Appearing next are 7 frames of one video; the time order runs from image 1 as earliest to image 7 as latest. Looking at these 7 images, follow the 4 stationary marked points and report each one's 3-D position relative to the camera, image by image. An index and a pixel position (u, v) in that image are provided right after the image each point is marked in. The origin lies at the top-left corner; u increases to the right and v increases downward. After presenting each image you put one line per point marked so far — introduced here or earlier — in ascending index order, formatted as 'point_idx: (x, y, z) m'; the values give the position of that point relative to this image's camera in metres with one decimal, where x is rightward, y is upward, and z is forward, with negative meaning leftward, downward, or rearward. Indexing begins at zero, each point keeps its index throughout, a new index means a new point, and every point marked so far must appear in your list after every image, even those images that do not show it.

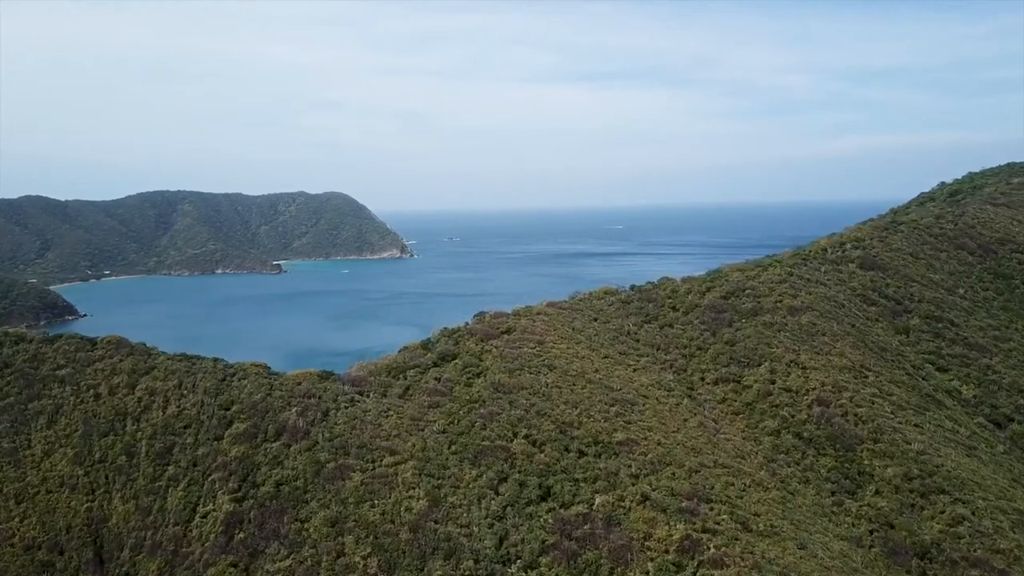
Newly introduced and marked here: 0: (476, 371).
0: (-1.0, -2.3, +17.7) m
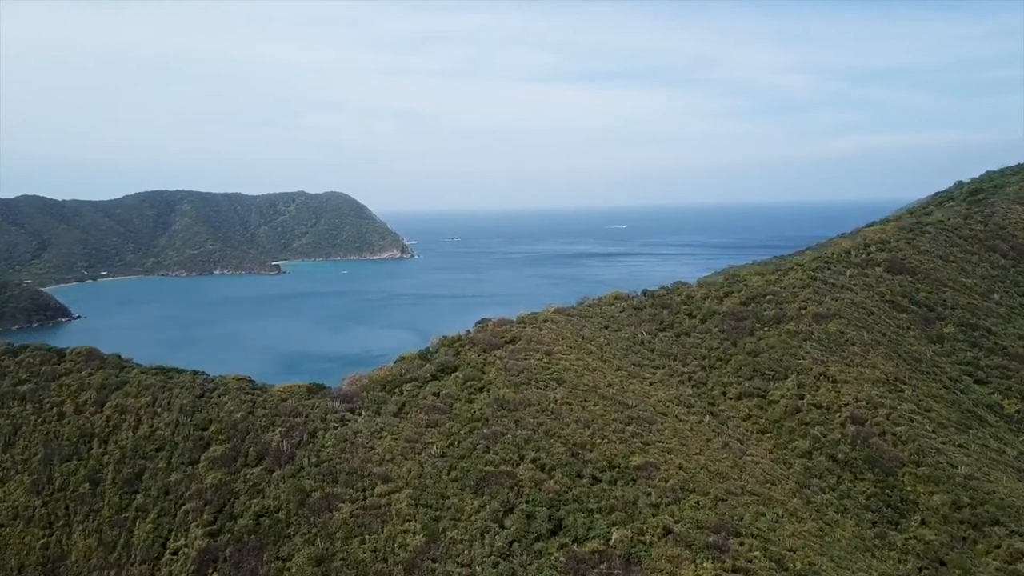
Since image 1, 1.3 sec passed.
0: (-0.8, -2.4, +16.3) m
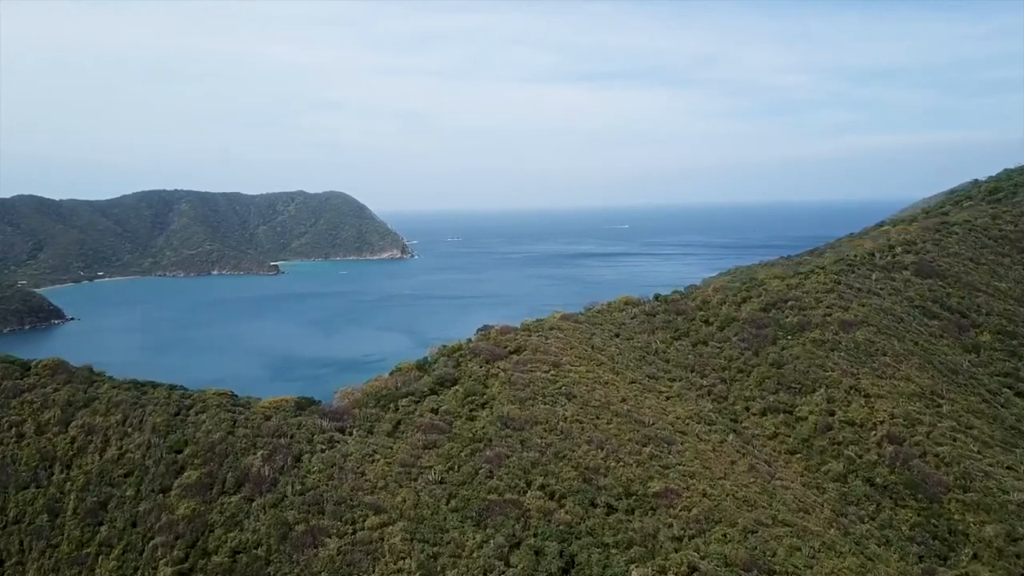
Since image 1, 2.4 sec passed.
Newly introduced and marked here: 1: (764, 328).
0: (-0.7, -2.6, +14.9) m
1: (+7.0, -1.1, +18.4) m
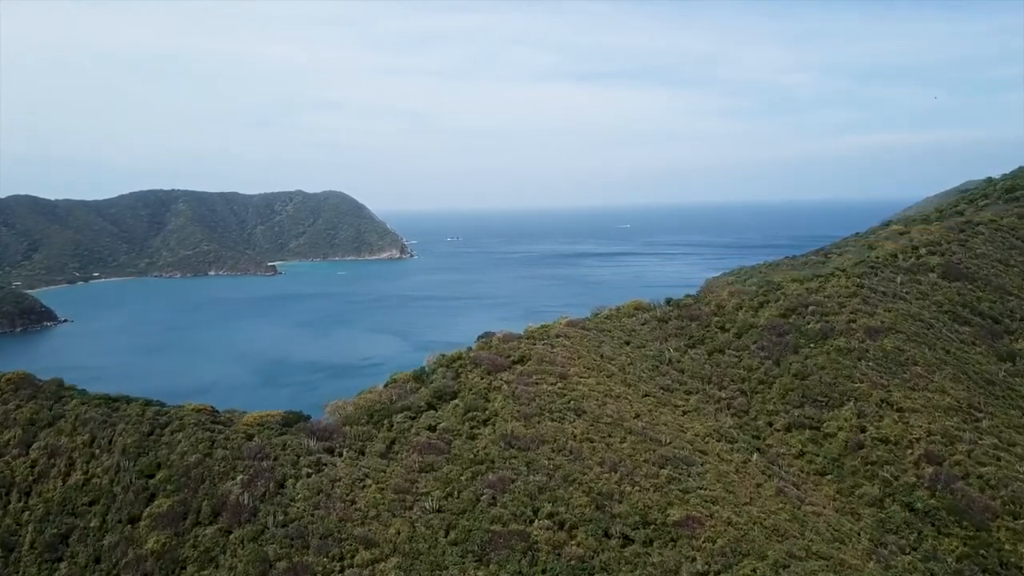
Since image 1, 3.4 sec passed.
0: (-0.6, -2.7, +13.8) m
1: (+7.1, -1.2, +17.3) m
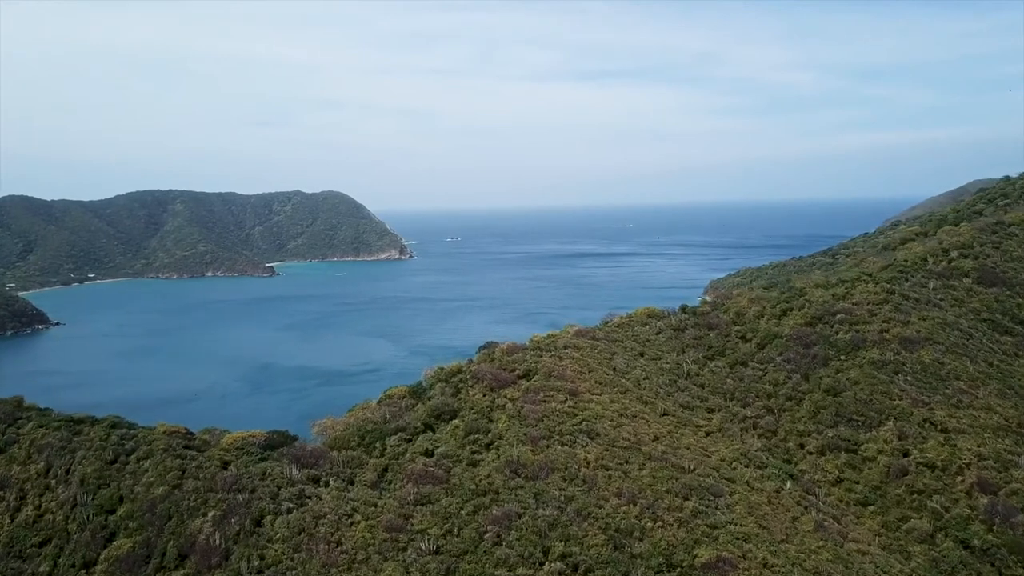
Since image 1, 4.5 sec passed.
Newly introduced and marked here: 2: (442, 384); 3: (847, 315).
0: (-0.5, -2.9, +12.4) m
1: (+7.2, -1.4, +15.9) m
2: (-1.6, -2.1, +14.8) m
3: (+8.5, -0.7, +16.9) m
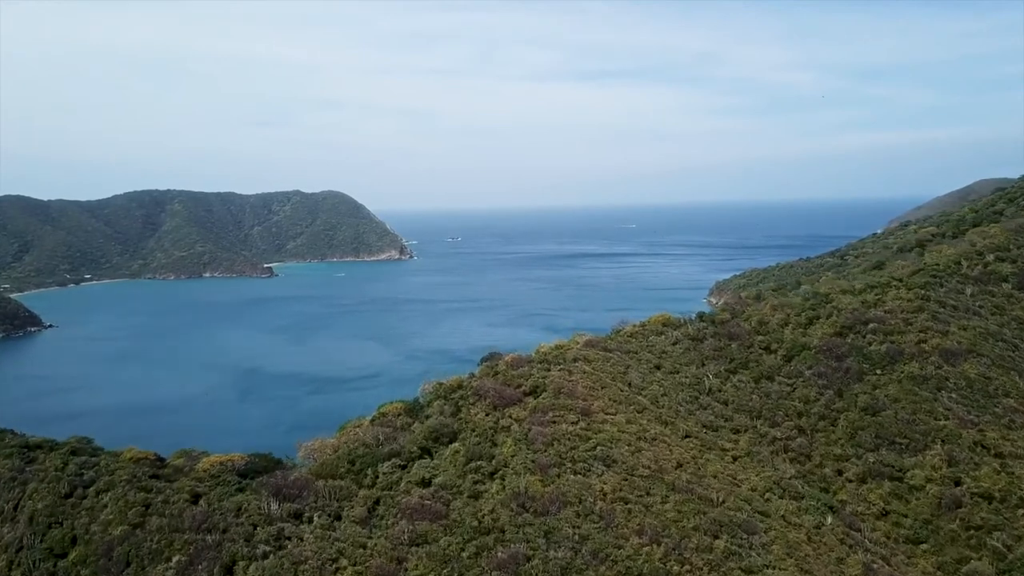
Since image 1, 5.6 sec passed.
0: (-0.4, -3.0, +11.1) m
1: (+7.3, -1.6, +14.6) m
2: (-1.4, -2.3, +13.5) m
3: (+8.6, -0.9, +15.6) m
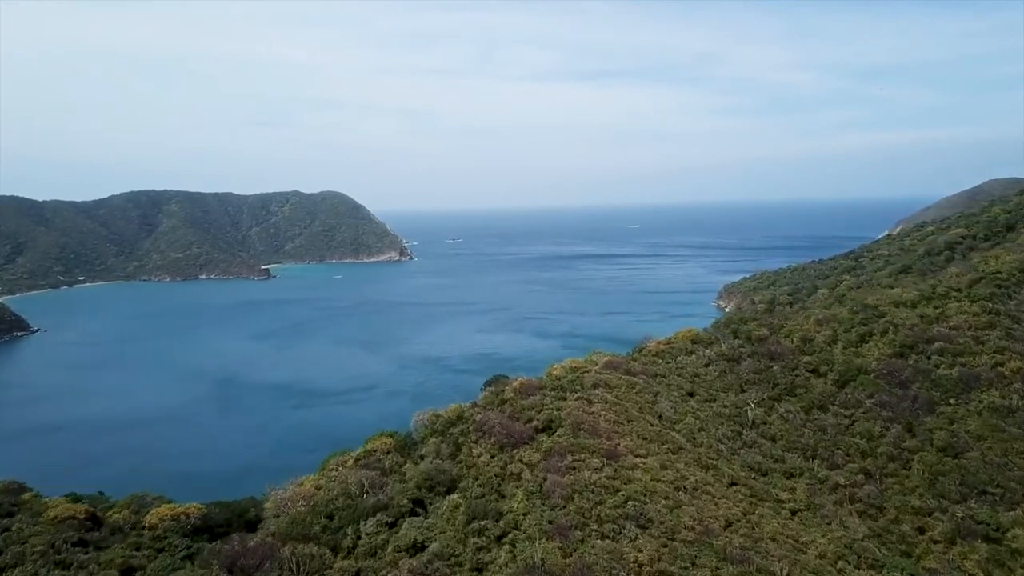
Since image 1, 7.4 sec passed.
0: (-0.2, -3.3, +9.0) m
1: (+7.5, -1.8, +12.5) m
2: (-1.3, -2.6, +11.4) m
3: (+8.8, -1.1, +13.4) m
